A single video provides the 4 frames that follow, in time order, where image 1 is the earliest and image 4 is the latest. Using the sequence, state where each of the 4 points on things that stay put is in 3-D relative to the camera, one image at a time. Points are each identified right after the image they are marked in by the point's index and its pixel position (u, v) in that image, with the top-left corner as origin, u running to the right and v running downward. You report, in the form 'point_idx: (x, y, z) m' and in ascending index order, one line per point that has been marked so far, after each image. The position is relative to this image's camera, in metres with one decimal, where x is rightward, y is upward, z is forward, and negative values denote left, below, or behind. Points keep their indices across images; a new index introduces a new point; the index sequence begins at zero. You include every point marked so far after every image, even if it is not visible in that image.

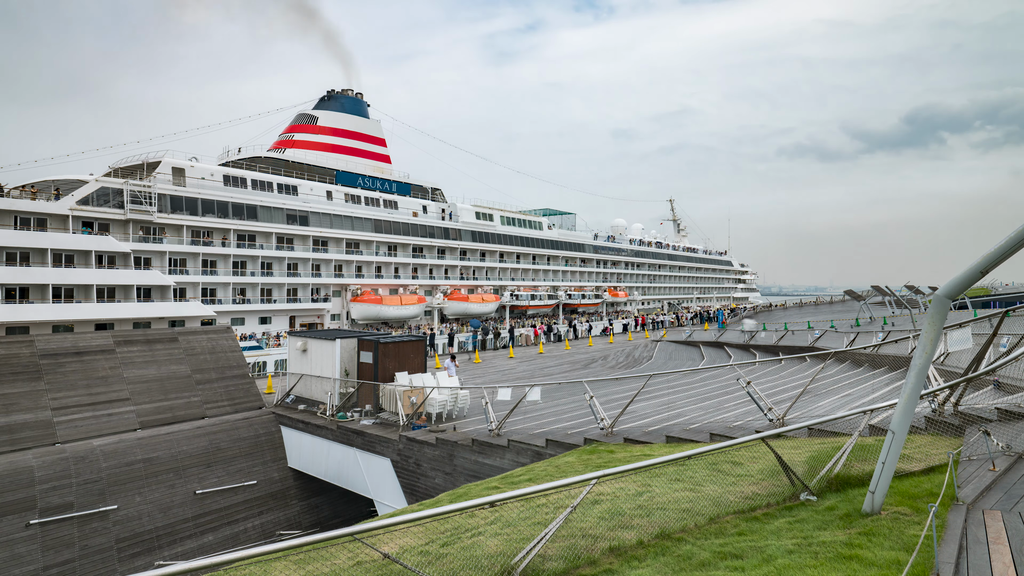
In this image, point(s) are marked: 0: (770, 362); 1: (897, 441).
0: (+5.1, -1.5, +10.6) m
1: (+5.3, -2.0, +7.2) m
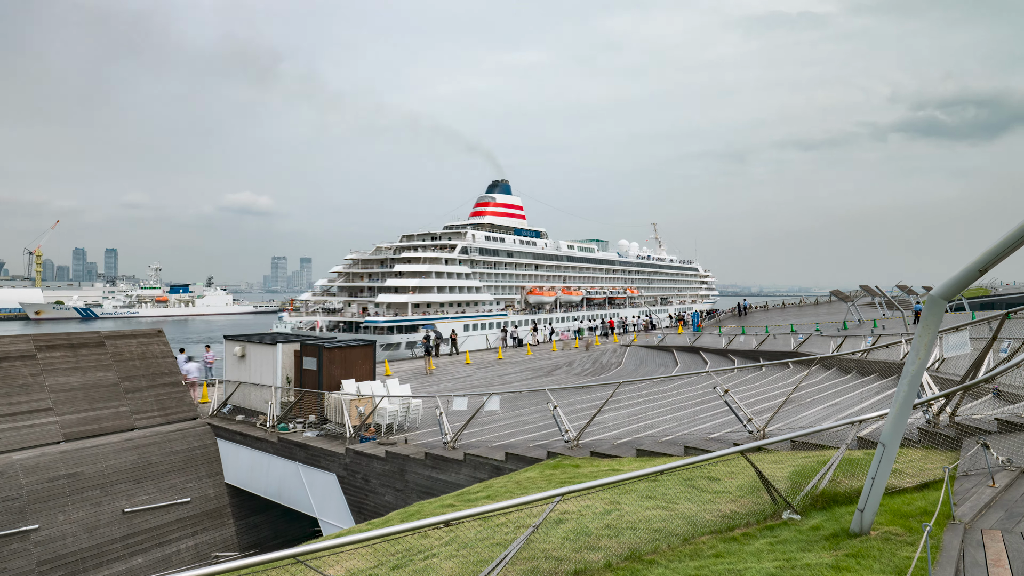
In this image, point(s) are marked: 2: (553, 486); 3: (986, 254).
0: (+4.4, -1.5, +9.8) m
1: (+4.6, -2.0, +6.4) m
2: (+0.7, -3.1, +8.3) m
3: (+5.1, +0.3, +5.7) m
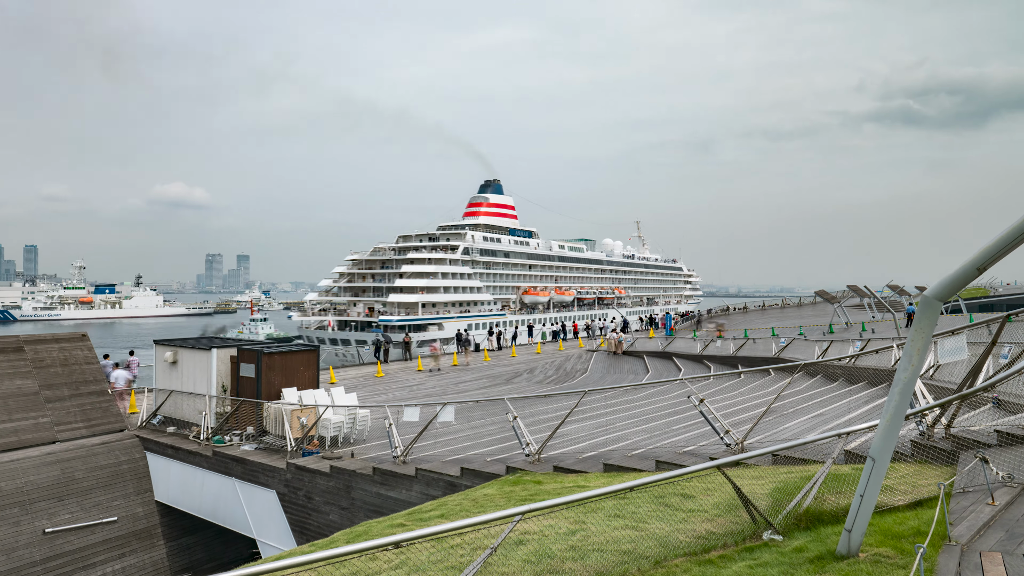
0: (+3.7, -1.5, +9.0) m
1: (+3.9, -2.0, +5.6) m
2: (0.0, -3.1, +7.6) m
3: (+4.4, +0.3, +4.9) m
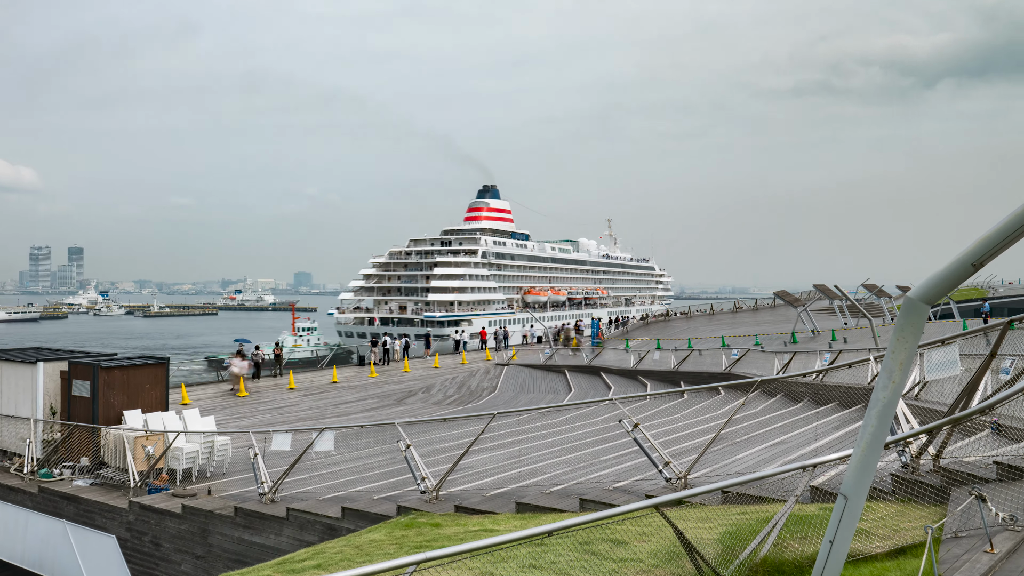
0: (+2.3, -1.5, +7.5) m
1: (+2.5, -2.0, +4.1) m
2: (-1.4, -3.1, +6.0) m
3: (+3.0, +0.3, +3.4) m
